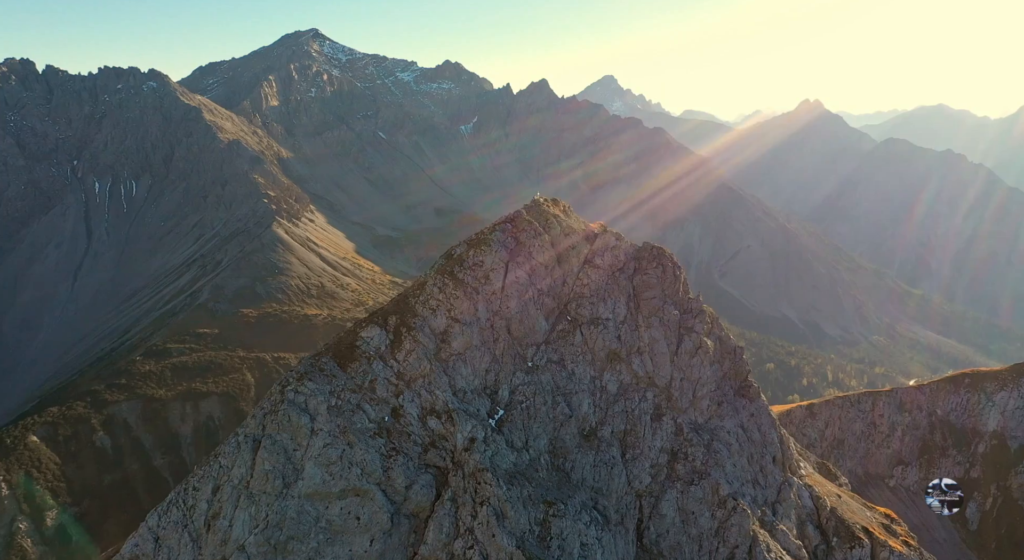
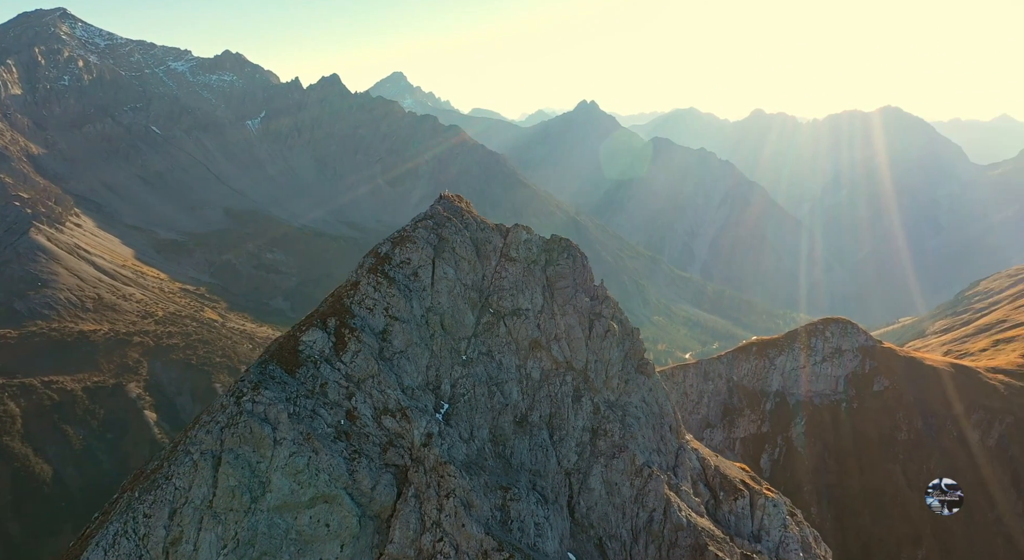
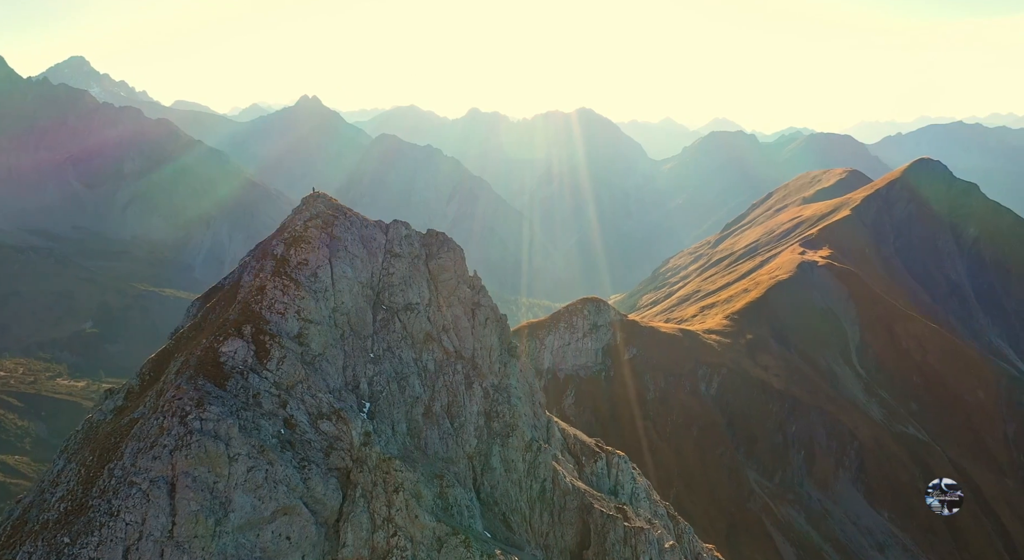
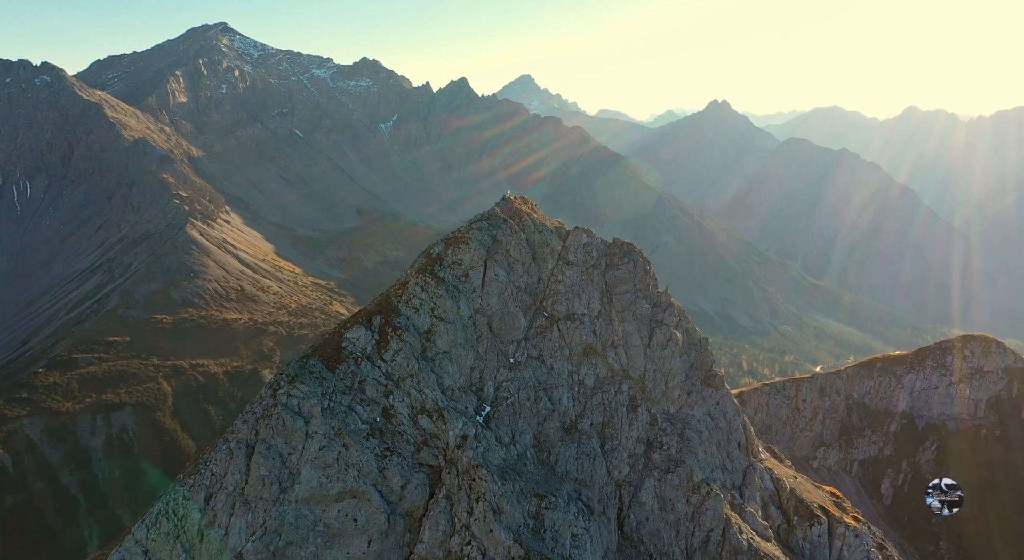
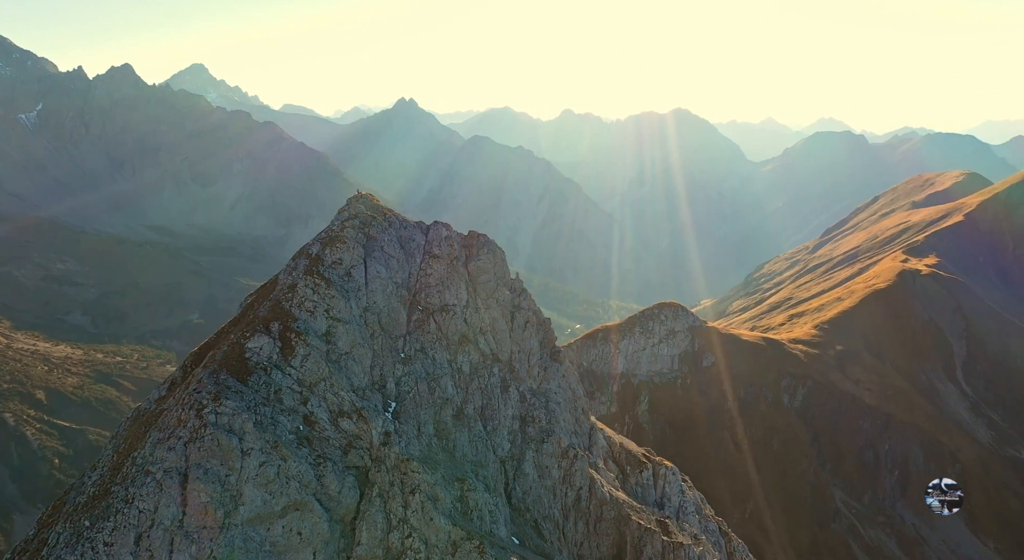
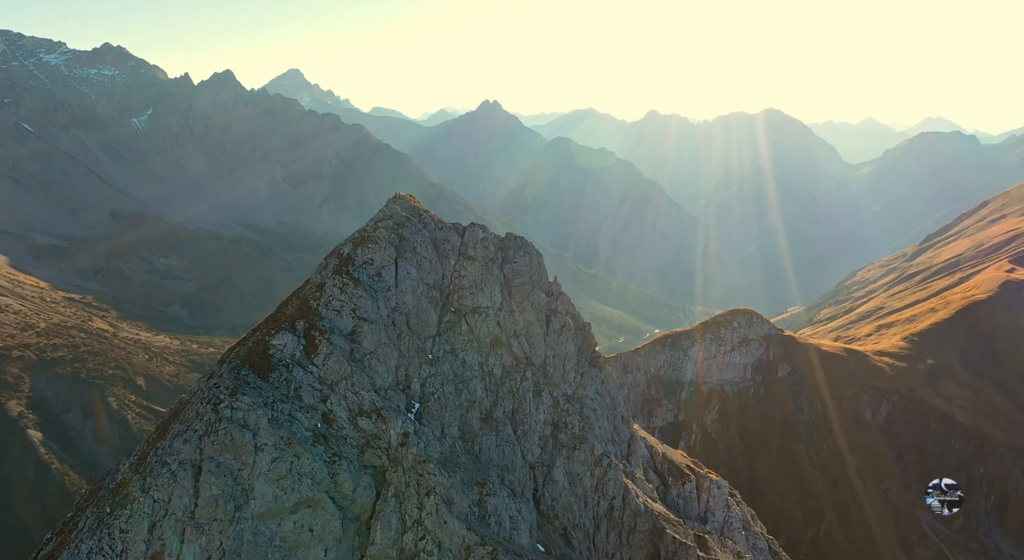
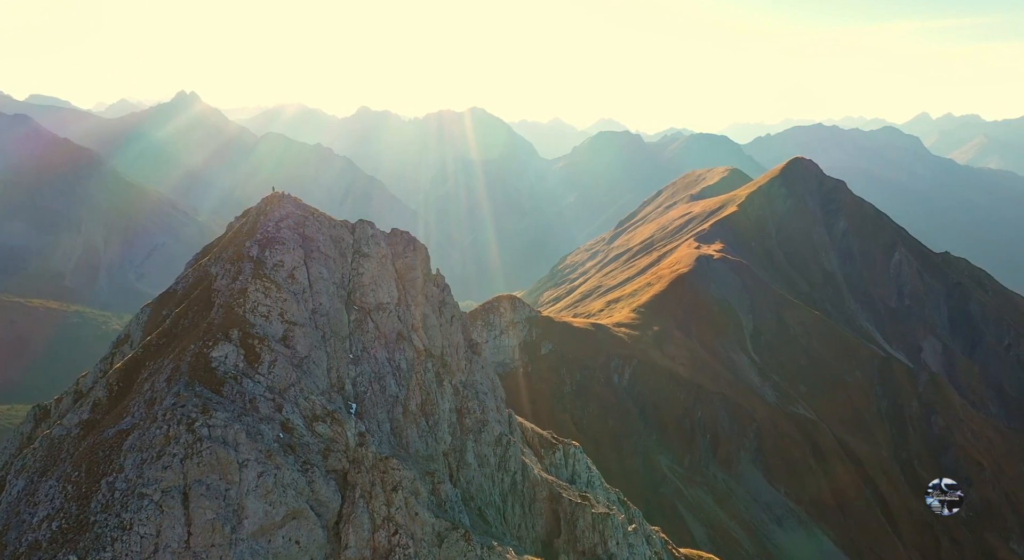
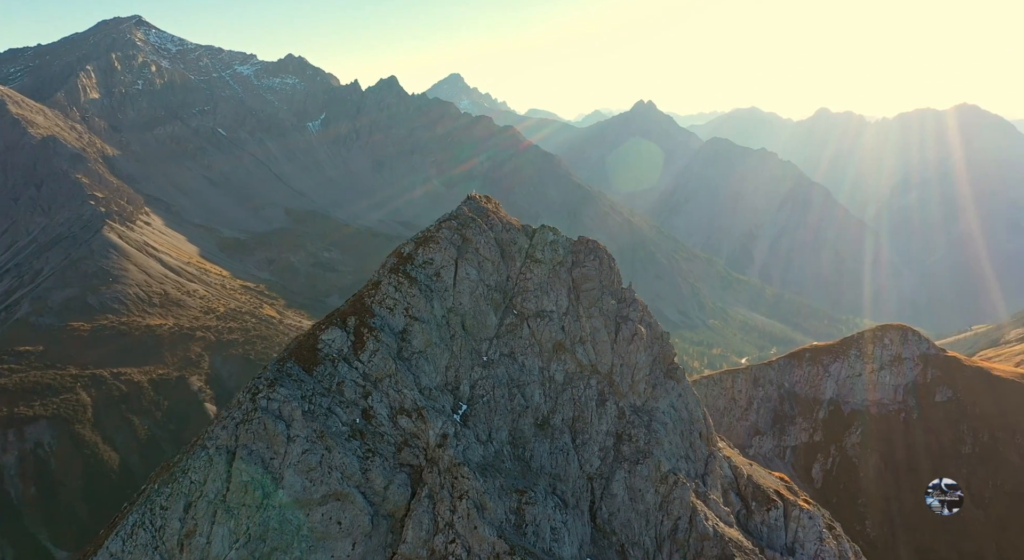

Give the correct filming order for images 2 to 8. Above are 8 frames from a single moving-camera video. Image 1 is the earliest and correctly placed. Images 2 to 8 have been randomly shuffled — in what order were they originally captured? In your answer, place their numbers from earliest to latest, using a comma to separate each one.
4, 8, 2, 6, 5, 3, 7
